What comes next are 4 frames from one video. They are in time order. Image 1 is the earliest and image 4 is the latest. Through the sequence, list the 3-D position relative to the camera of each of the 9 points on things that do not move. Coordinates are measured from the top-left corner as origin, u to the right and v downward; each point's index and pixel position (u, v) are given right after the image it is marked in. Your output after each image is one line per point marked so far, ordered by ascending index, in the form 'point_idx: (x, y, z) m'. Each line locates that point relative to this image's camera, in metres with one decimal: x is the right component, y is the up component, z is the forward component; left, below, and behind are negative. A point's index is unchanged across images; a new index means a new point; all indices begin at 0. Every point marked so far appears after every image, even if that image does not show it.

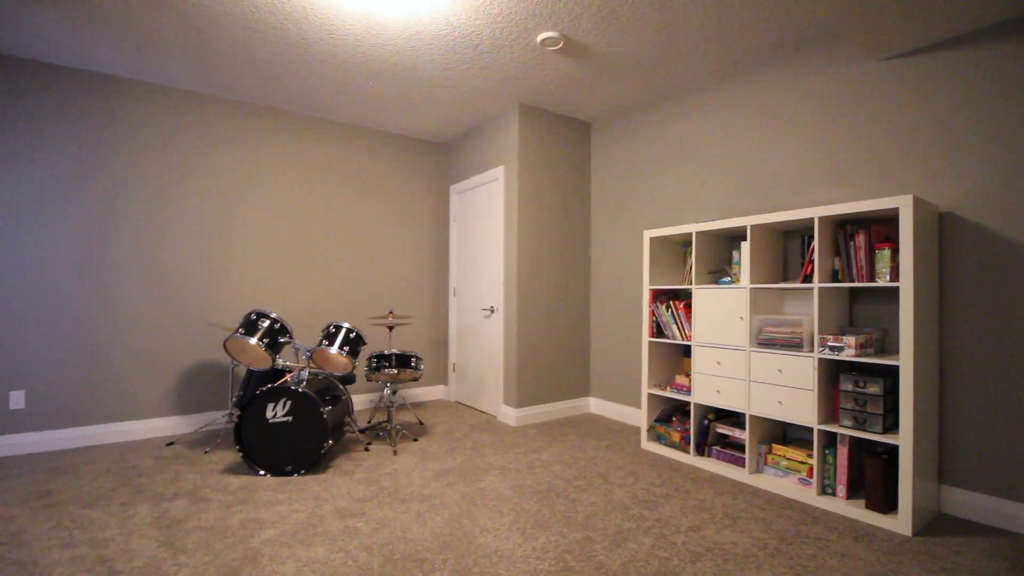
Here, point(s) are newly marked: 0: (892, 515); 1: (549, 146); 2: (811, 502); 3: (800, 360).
0: (+1.6, -0.9, +2.0) m
1: (+0.3, +1.1, +3.7) m
2: (+1.3, -1.0, +2.2) m
3: (+1.3, -0.3, +2.2) m
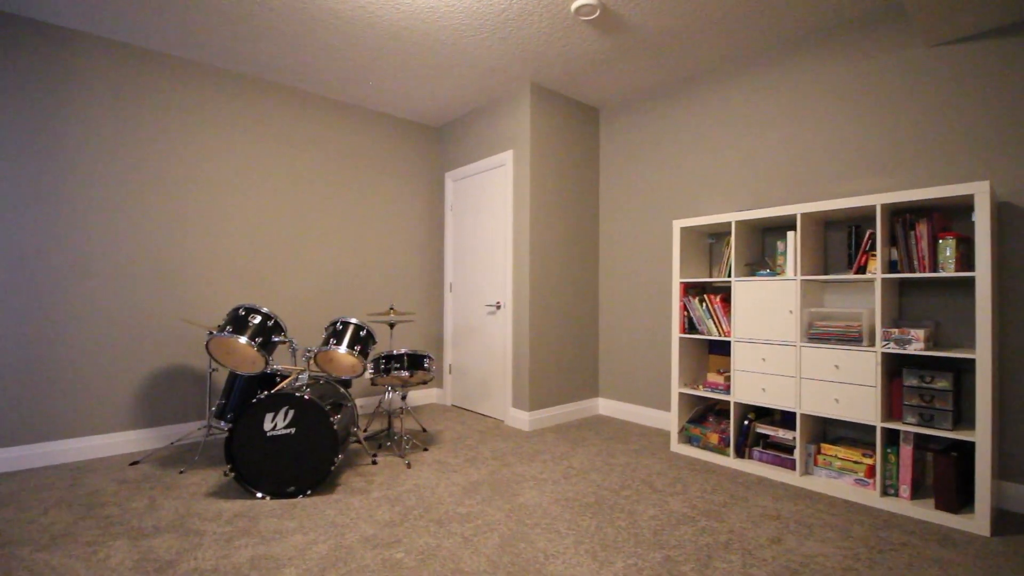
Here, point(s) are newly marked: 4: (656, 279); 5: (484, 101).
0: (+1.8, -0.9, +1.9) m
1: (+0.4, +1.1, +3.5) m
2: (+1.5, -0.9, +2.1) m
3: (+1.5, -0.3, +2.1) m
4: (+1.0, +0.1, +3.4) m
5: (-0.2, +1.4, +3.6) m
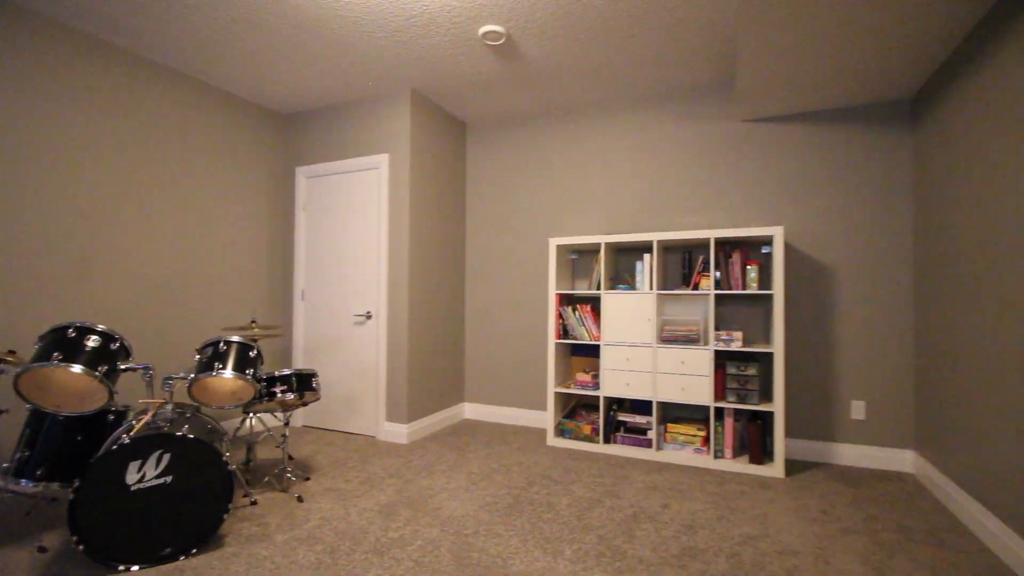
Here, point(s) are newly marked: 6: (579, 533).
0: (+1.4, -1.0, +2.6) m
1: (-0.6, +1.1, +3.5) m
2: (+1.1, -1.0, +2.7) m
3: (+1.1, -0.4, +2.8) m
4: (+0.1, 0.0, +3.6) m
5: (-1.1, +1.3, +3.4) m
6: (+0.3, -1.0, +1.9) m
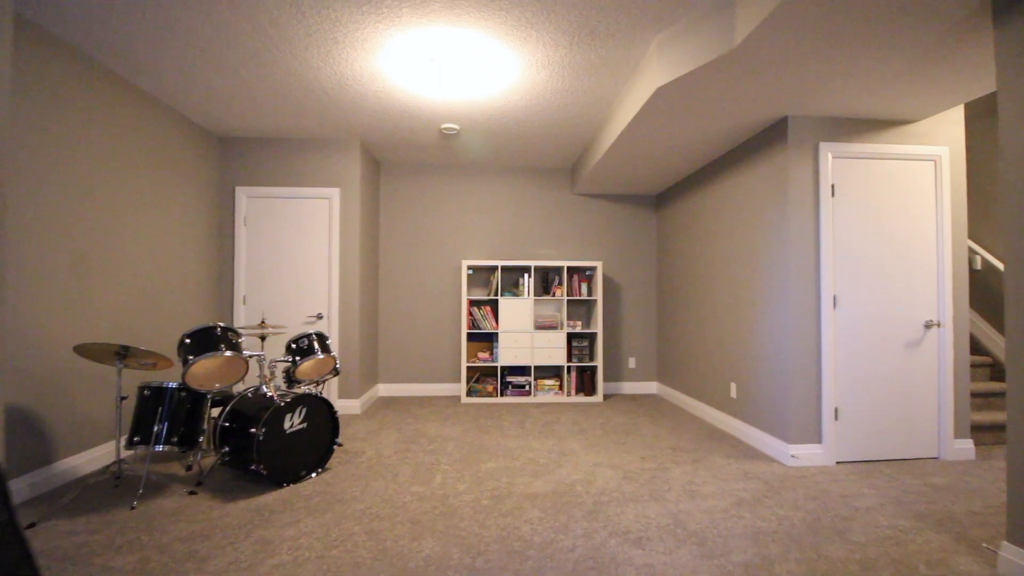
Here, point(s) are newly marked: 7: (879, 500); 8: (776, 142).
0: (+0.8, -1.0, +4.6) m
1: (-1.3, +1.0, +4.5) m
2: (+0.5, -1.1, +4.6) m
3: (+0.4, -0.4, +4.6) m
4: (-0.8, -0.1, +4.9) m
5: (-1.7, +1.3, +4.2) m
6: (+0.1, -1.0, +3.5) m
7: (+1.8, -1.0, +2.4) m
8: (+1.7, +0.9, +3.1) m
